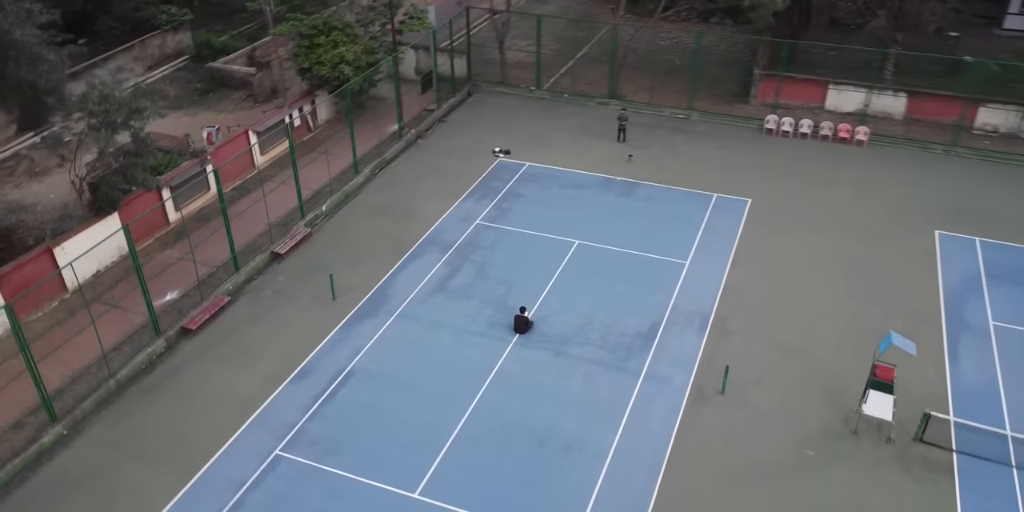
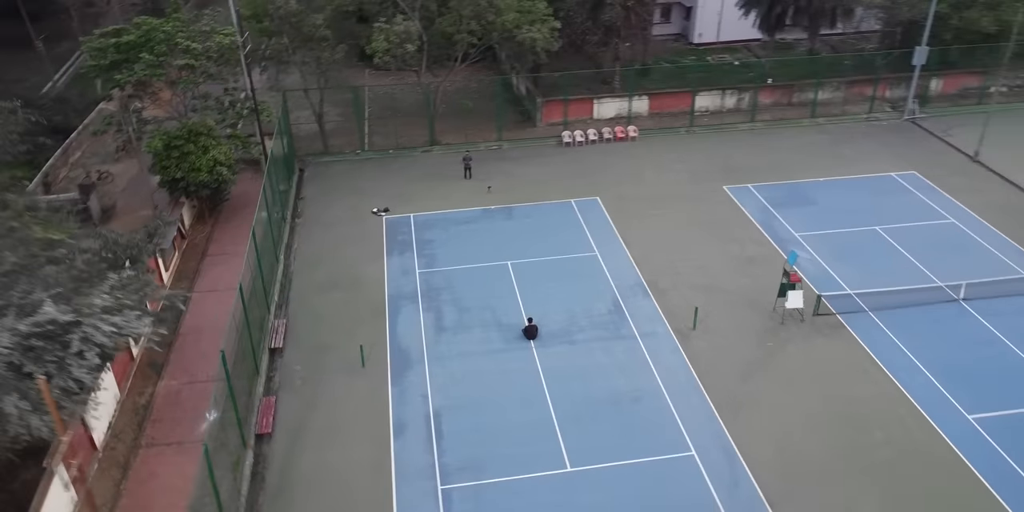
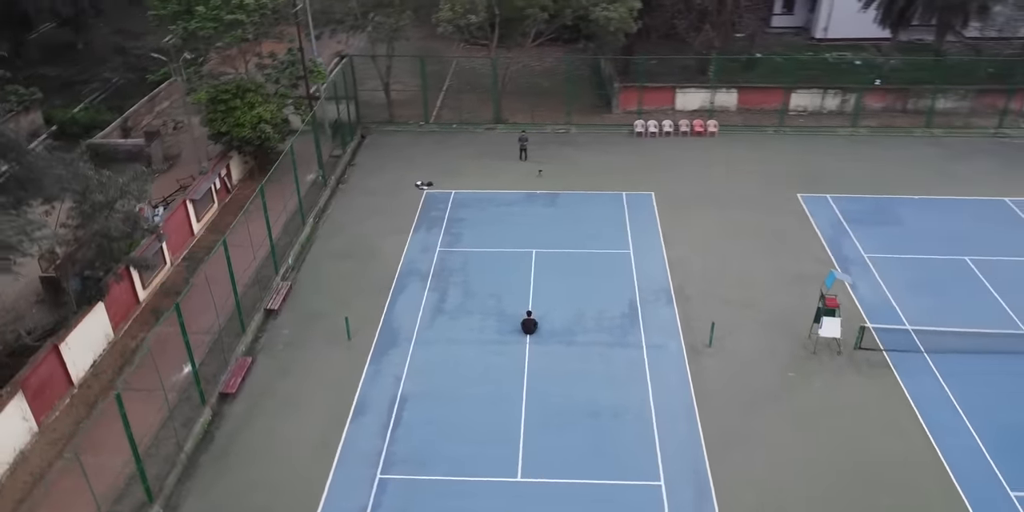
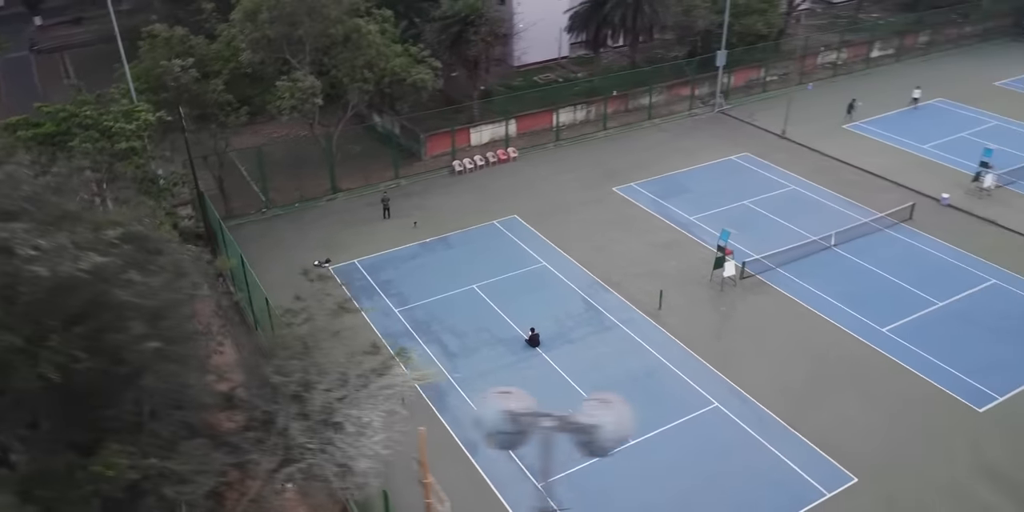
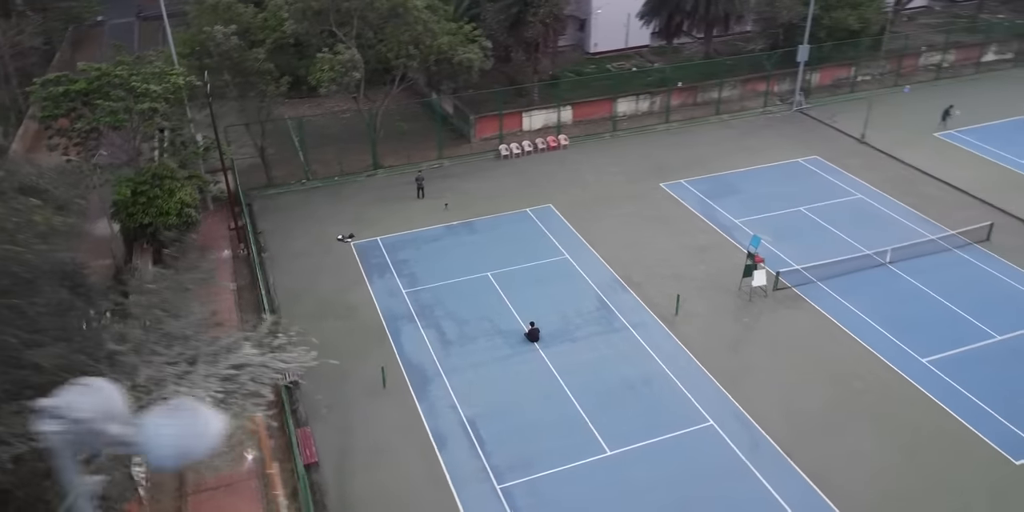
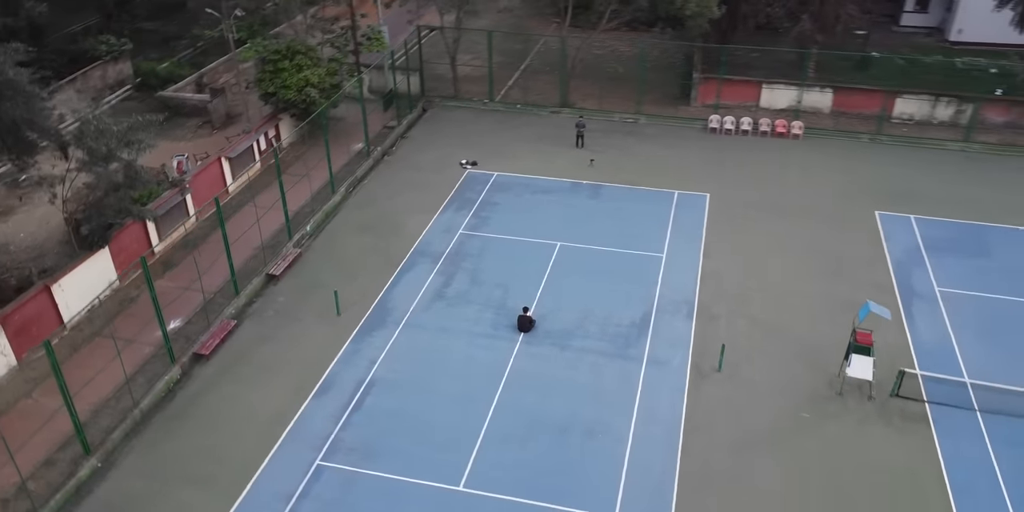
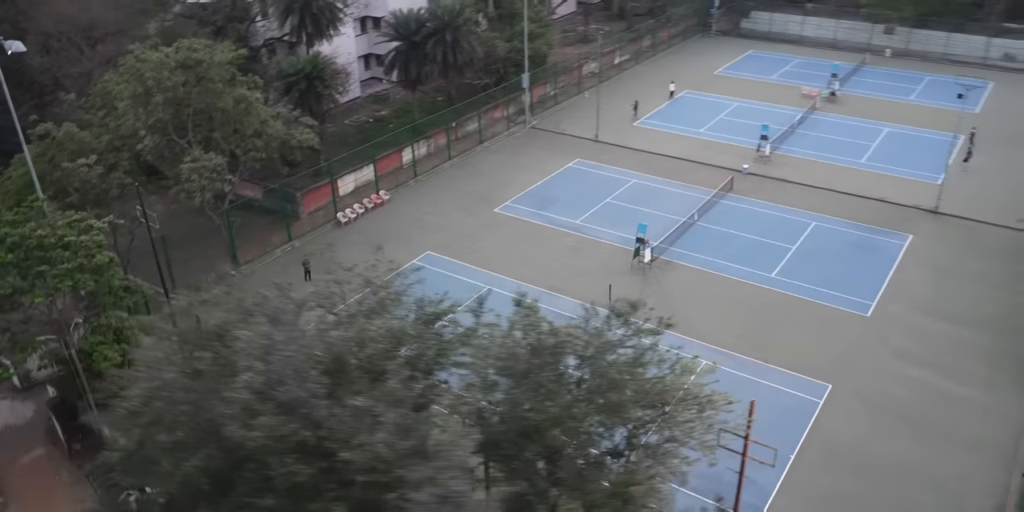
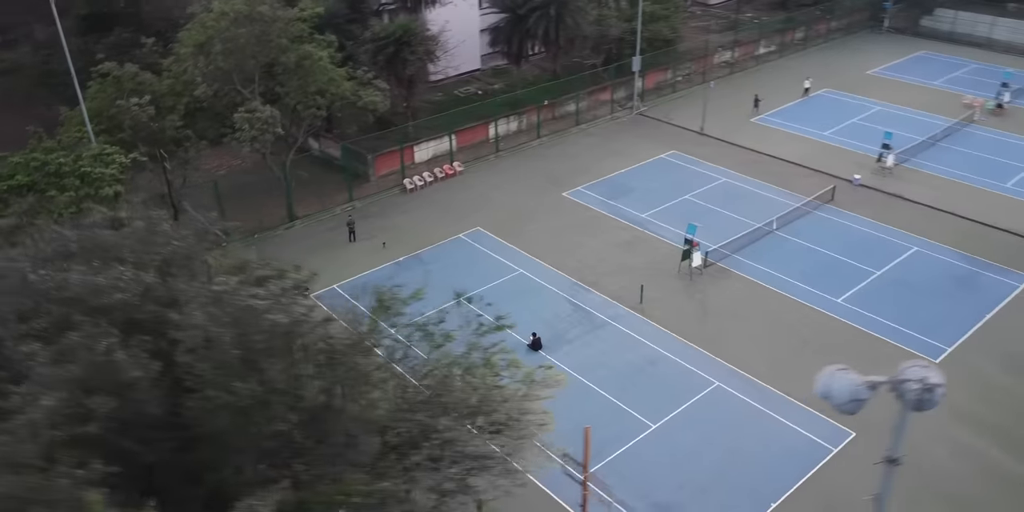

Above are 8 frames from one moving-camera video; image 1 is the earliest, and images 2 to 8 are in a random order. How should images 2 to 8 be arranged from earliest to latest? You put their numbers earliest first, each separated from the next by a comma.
6, 3, 2, 5, 4, 8, 7
